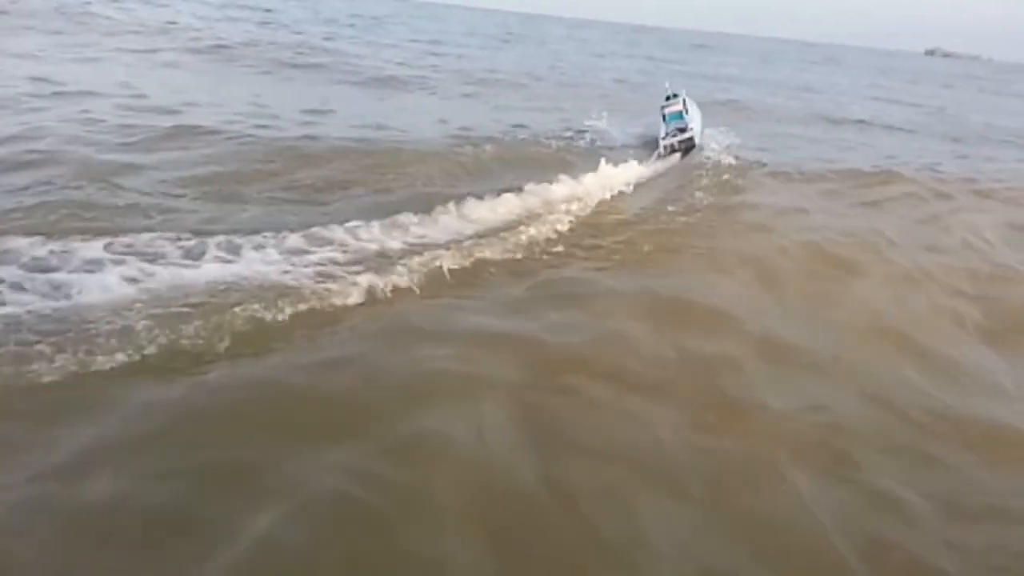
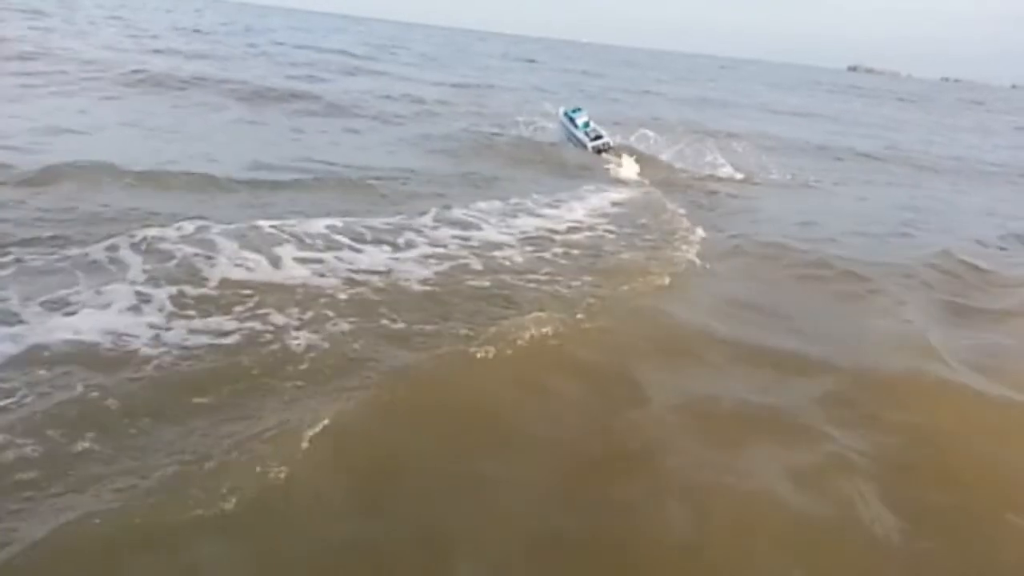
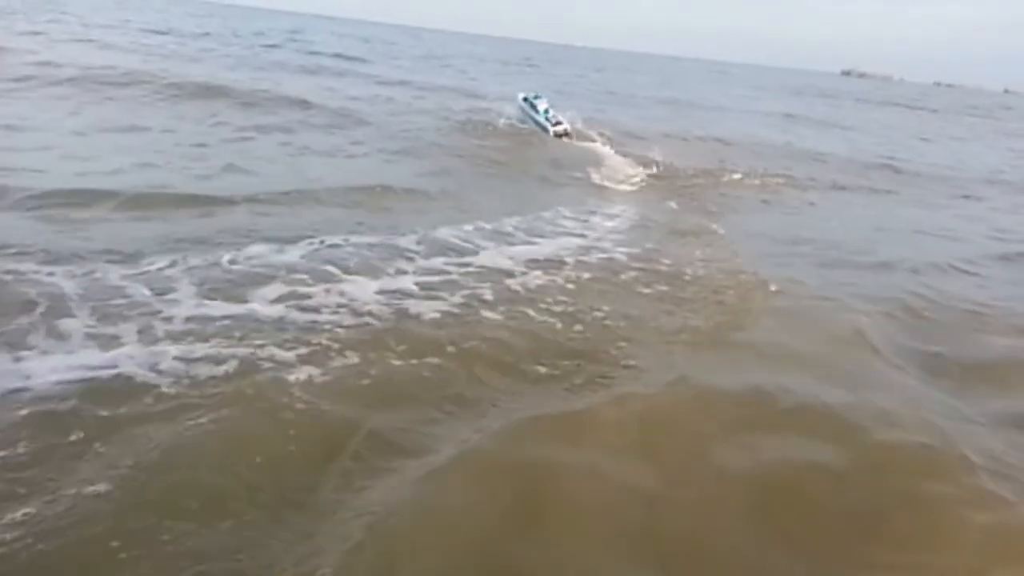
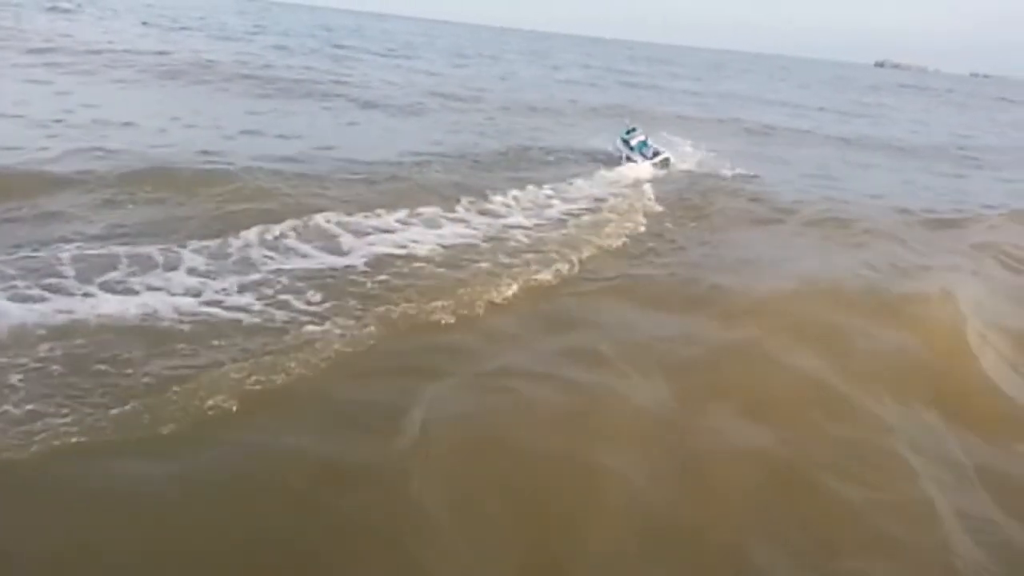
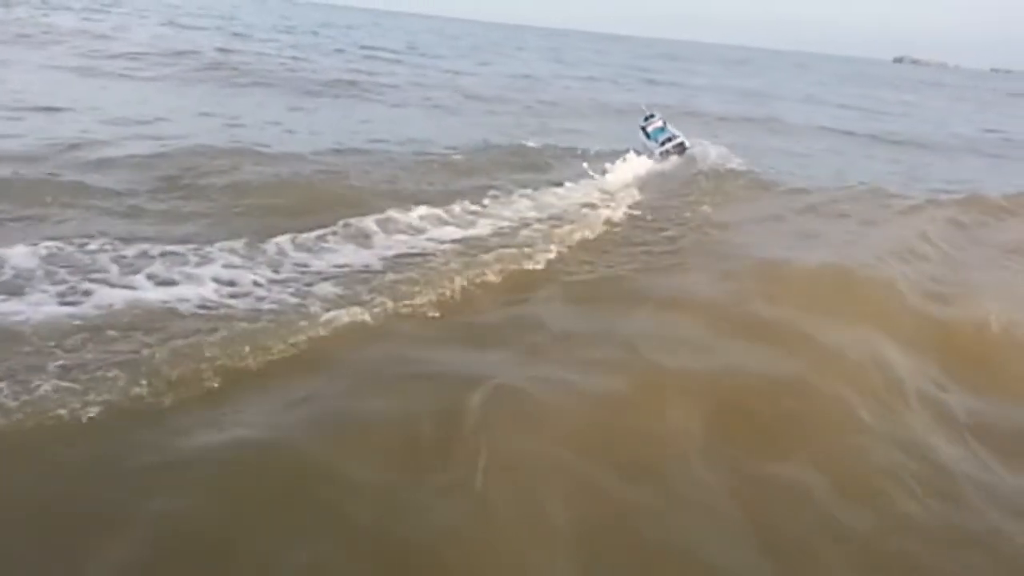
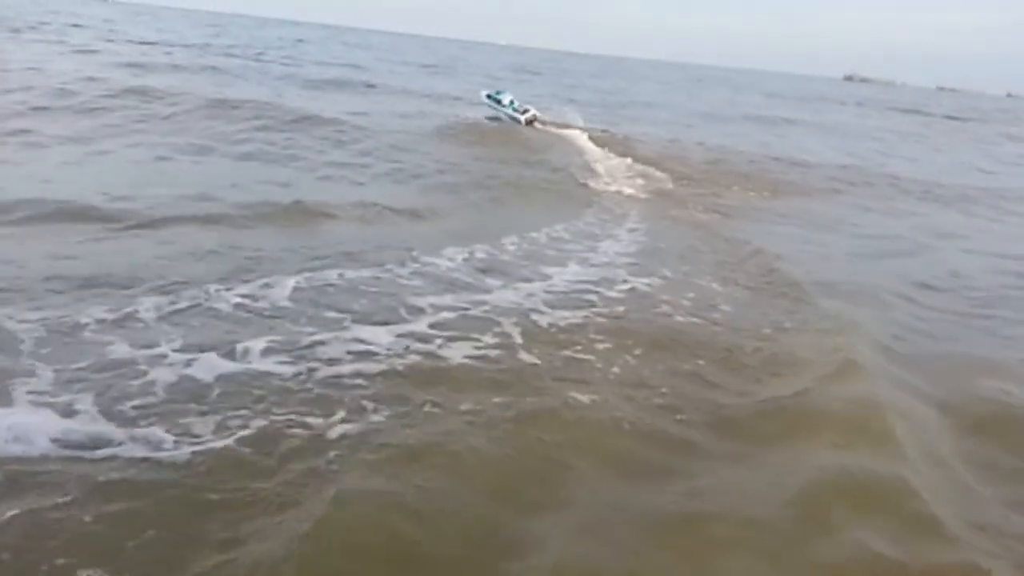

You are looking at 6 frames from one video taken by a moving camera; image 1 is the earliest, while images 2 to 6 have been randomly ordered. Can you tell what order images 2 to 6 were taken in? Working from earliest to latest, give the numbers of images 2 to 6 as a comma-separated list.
5, 4, 2, 3, 6
